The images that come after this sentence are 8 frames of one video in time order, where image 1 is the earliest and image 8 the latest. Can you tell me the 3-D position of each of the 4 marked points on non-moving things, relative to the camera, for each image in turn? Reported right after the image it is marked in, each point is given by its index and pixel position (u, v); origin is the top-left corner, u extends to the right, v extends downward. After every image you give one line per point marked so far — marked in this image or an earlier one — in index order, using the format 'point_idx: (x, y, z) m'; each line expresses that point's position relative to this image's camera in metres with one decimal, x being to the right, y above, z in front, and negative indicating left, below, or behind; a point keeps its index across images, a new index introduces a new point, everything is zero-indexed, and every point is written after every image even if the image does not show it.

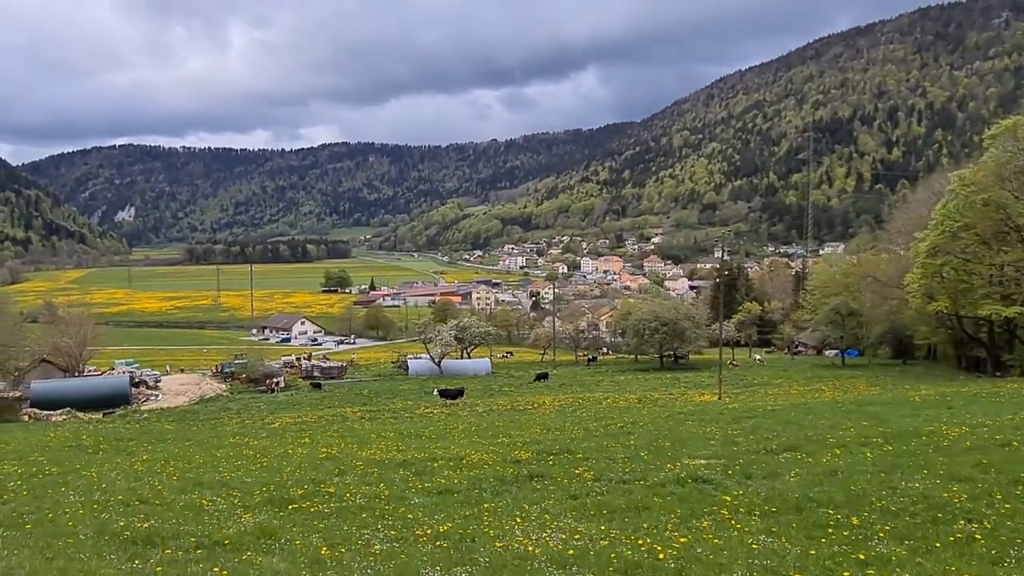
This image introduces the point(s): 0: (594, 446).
0: (+2.2, -3.8, +17.1) m
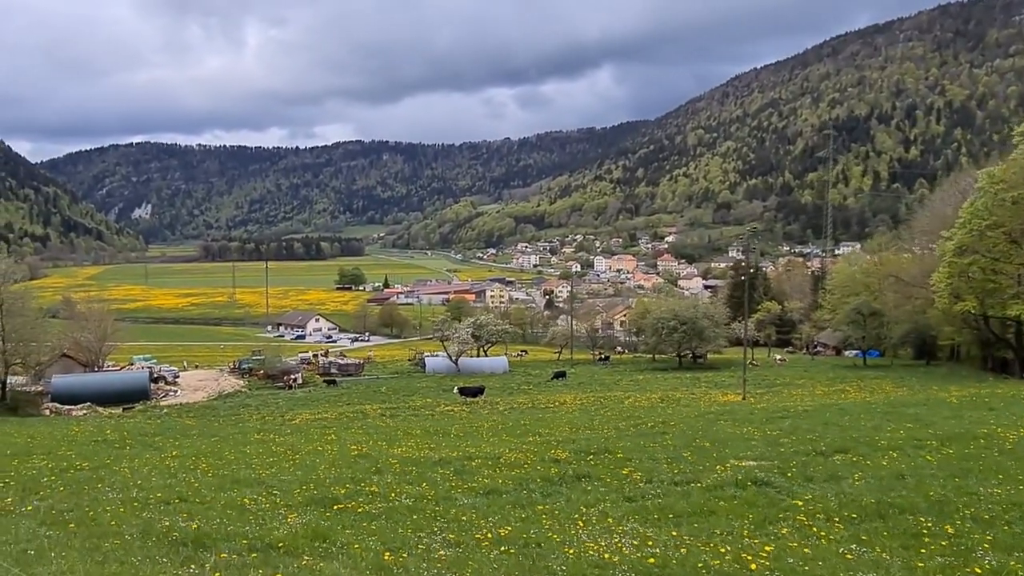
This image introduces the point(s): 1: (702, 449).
0: (+3.1, -3.7, +16.6) m
1: (+4.3, -3.6, +16.1) m
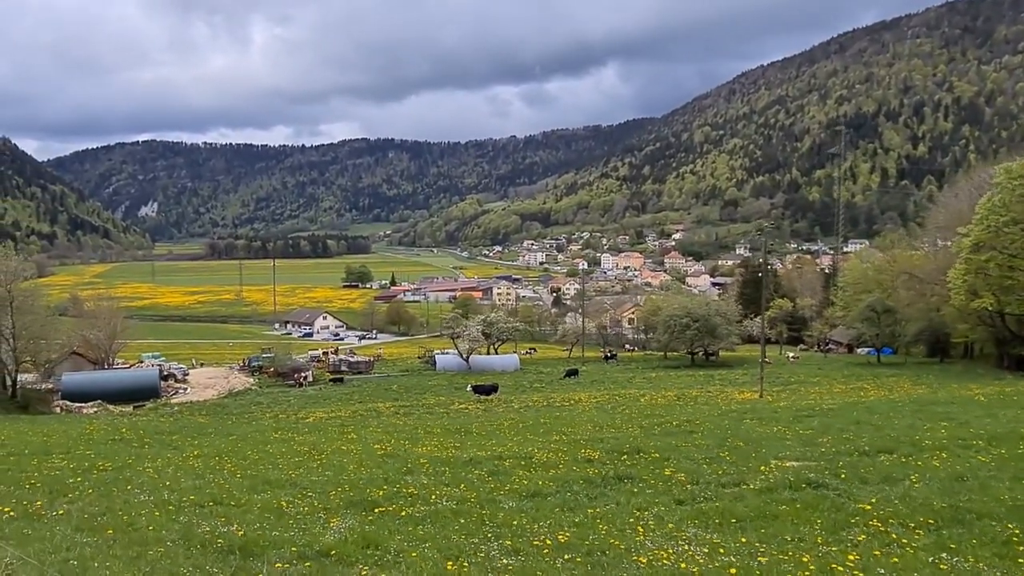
0: (+3.7, -3.6, +16.2) m
1: (+5.0, -3.5, +15.7) m
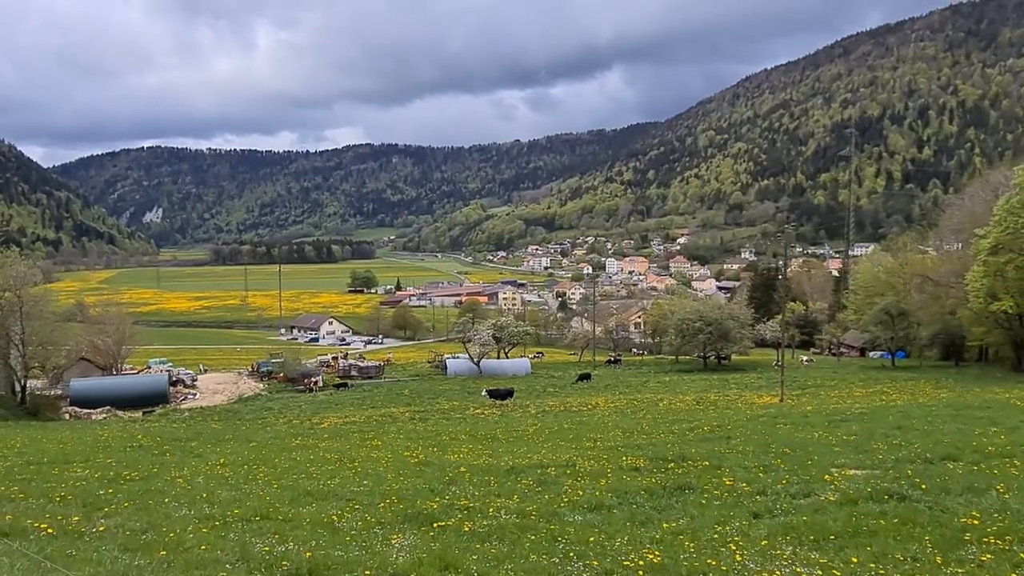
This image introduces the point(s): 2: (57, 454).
0: (+4.5, -3.6, +15.5) m
1: (+5.8, -3.5, +15.0) m
2: (-12.1, -4.4, +18.9) m
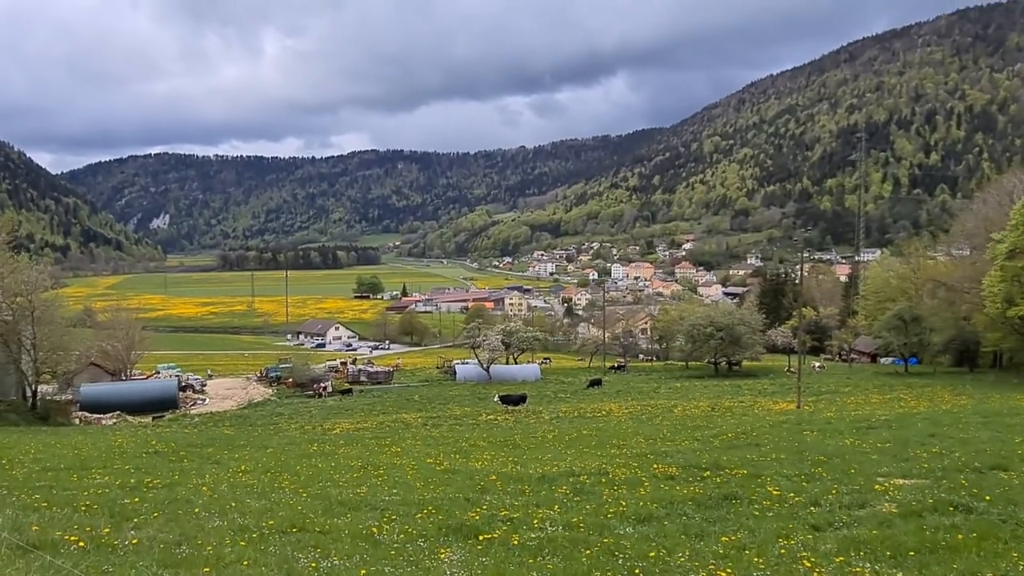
0: (+5.1, -3.7, +15.1) m
1: (+6.3, -3.6, +14.5) m
2: (-11.5, -4.5, +18.5) m
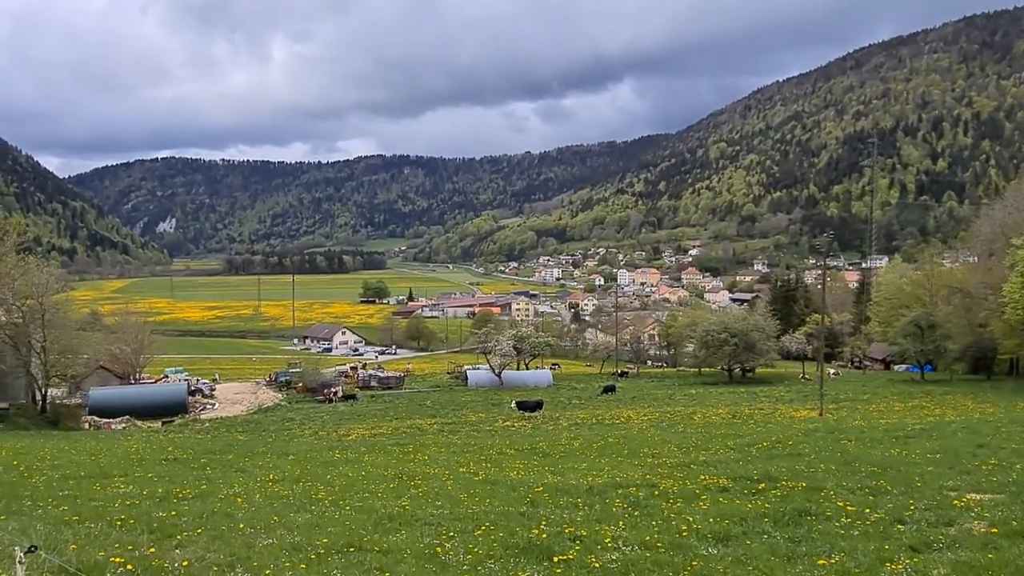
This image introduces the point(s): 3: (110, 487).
0: (+5.9, -3.7, +14.4) m
1: (+7.1, -3.6, +13.9) m
2: (-10.7, -4.5, +17.9) m
3: (-8.7, -4.2, +15.2) m
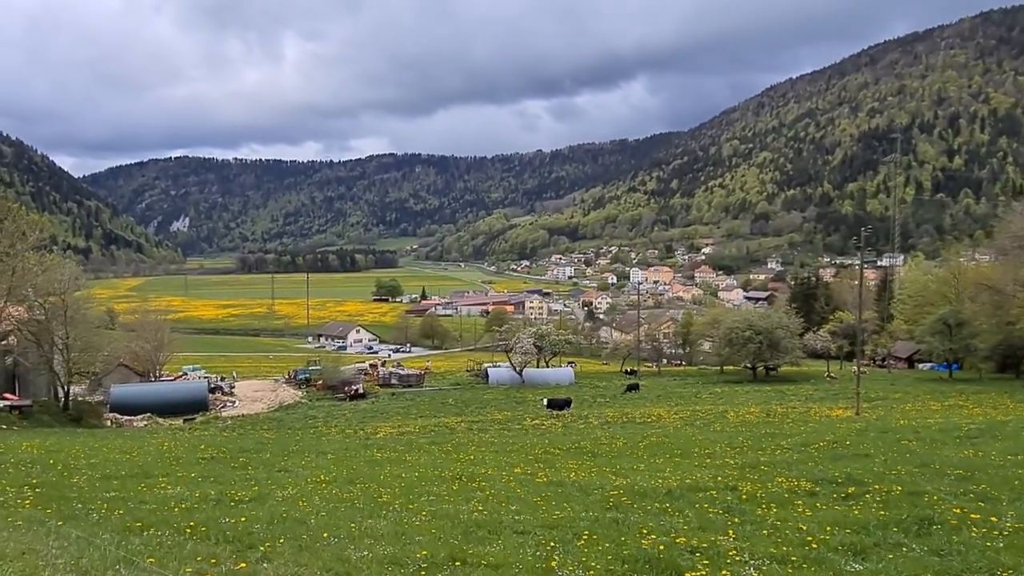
0: (+7.0, -3.6, +13.5) m
1: (+8.3, -3.4, +13.0) m
2: (-9.4, -4.3, +17.3) m
3: (-7.5, -4.0, +14.5) m
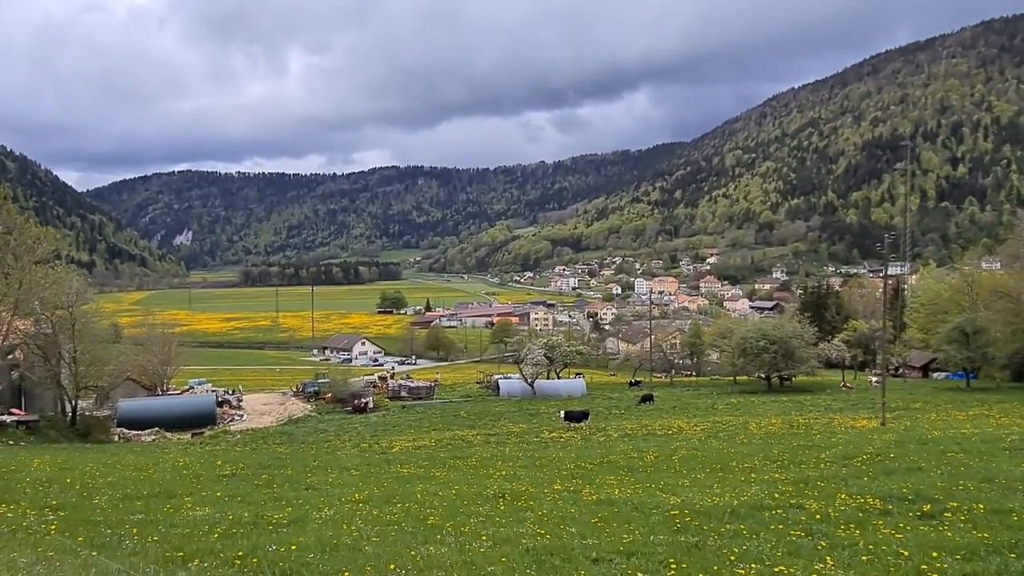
0: (+7.8, -3.6, +12.7) m
1: (+9.1, -3.5, +12.2) m
2: (-8.6, -4.6, +16.6) m
3: (-6.7, -4.2, +13.8) m
